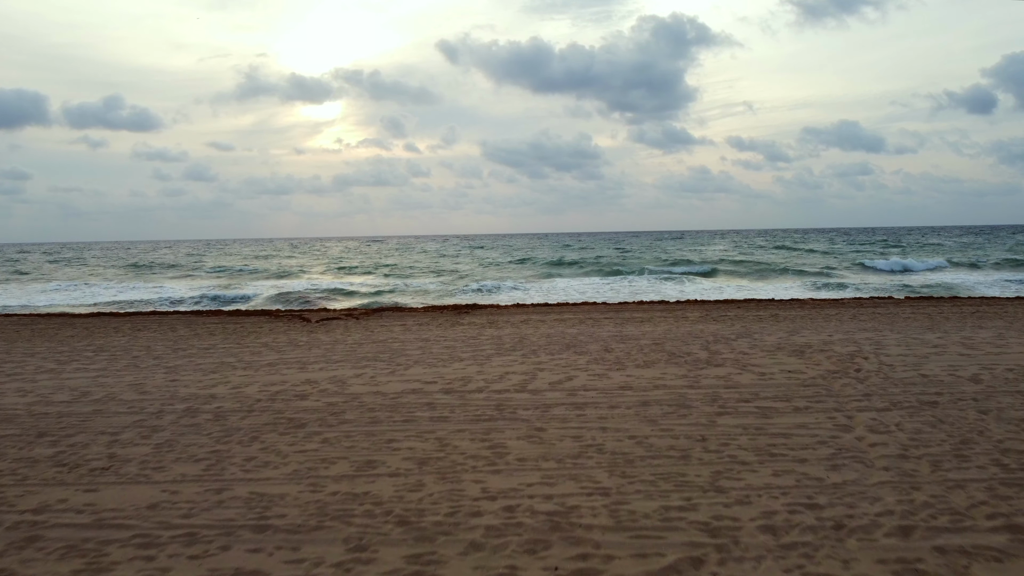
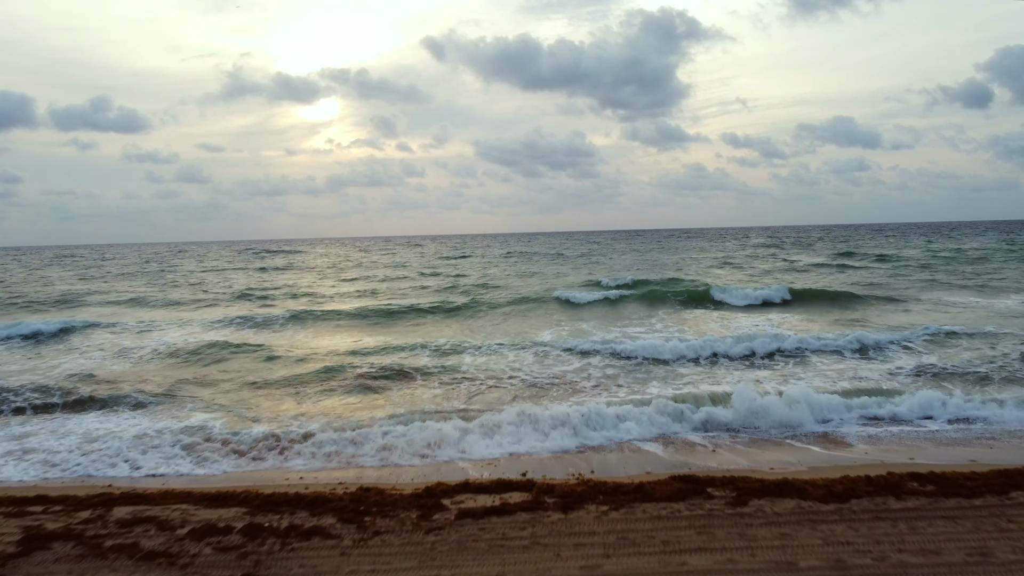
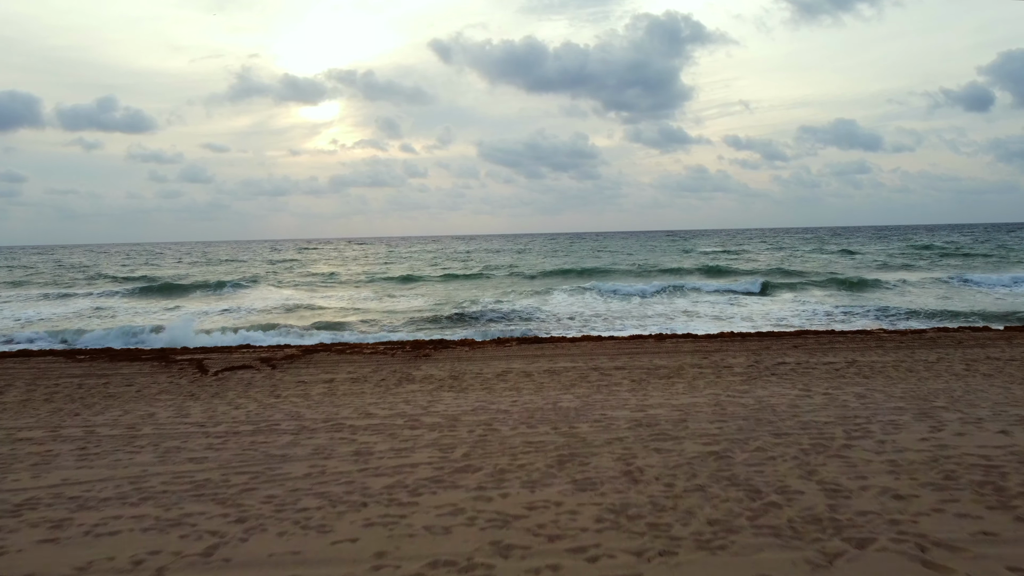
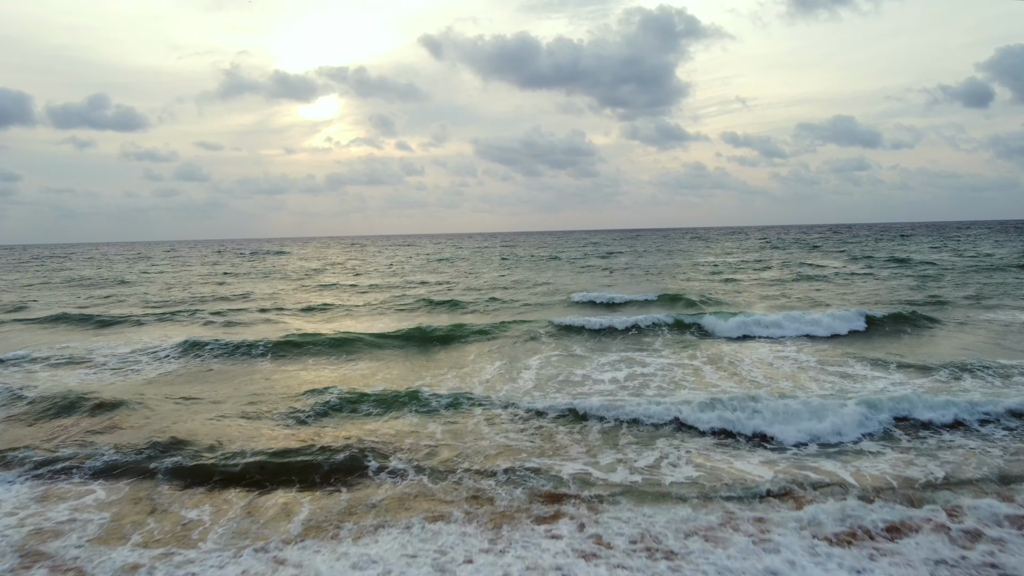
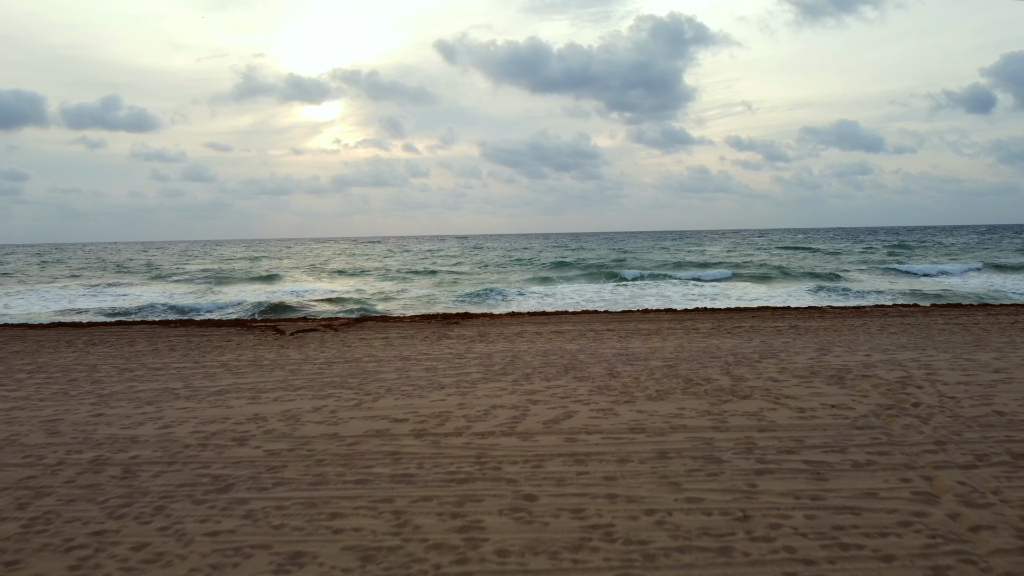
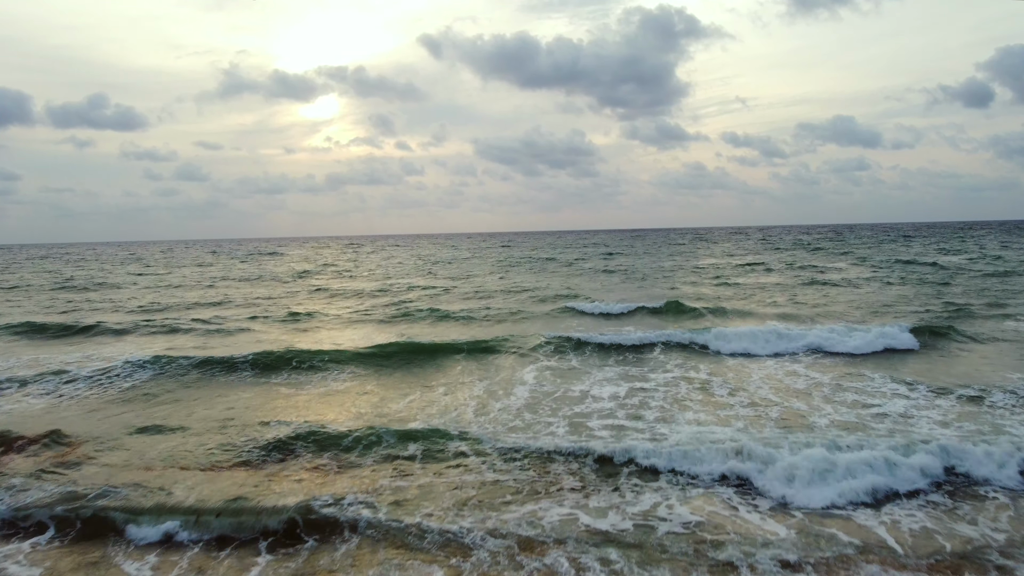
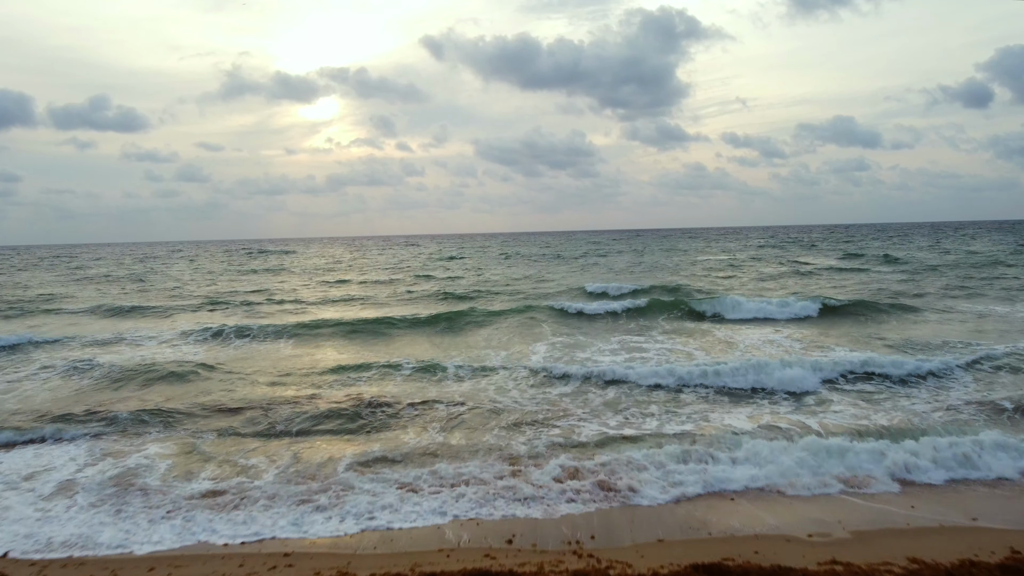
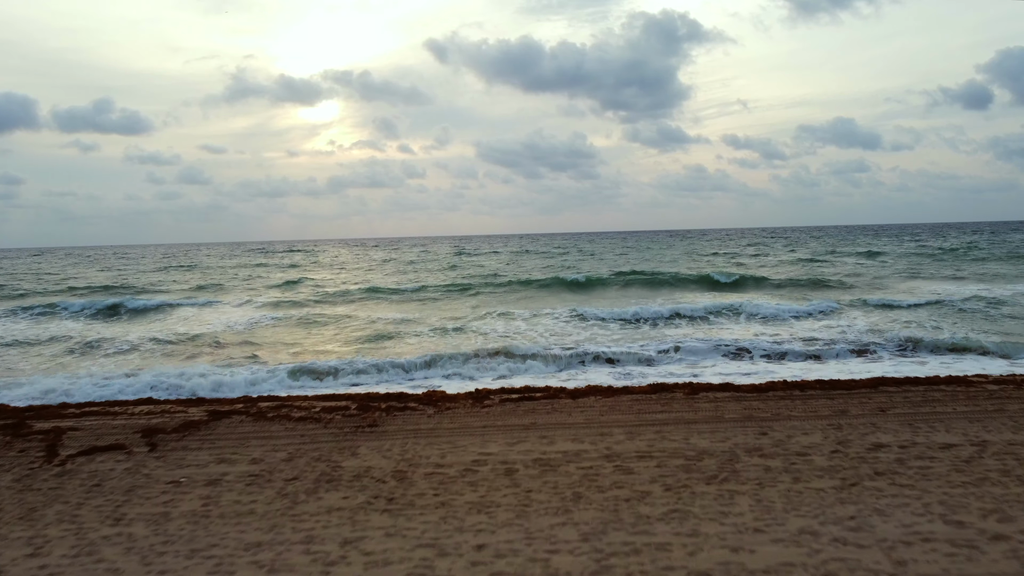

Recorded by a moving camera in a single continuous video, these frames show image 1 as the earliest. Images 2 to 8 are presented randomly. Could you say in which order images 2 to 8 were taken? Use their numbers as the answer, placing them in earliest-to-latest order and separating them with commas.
5, 3, 8, 2, 7, 4, 6
